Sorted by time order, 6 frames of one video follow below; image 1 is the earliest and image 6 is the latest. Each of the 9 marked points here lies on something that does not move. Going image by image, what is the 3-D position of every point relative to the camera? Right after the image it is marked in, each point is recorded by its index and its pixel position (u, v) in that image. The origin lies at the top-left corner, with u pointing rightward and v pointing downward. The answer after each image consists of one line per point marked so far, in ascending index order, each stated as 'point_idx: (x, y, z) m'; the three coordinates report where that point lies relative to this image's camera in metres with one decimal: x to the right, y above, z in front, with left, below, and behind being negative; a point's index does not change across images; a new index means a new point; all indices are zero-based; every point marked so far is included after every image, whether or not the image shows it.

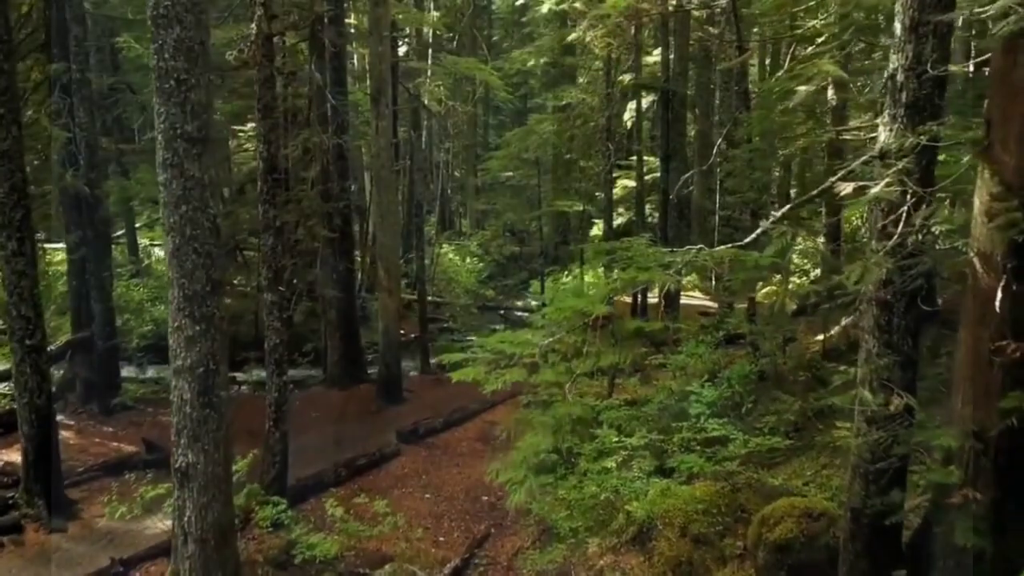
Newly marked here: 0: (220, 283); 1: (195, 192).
0: (-2.7, +0.1, +6.9) m
1: (-2.8, +0.9, +6.6) m
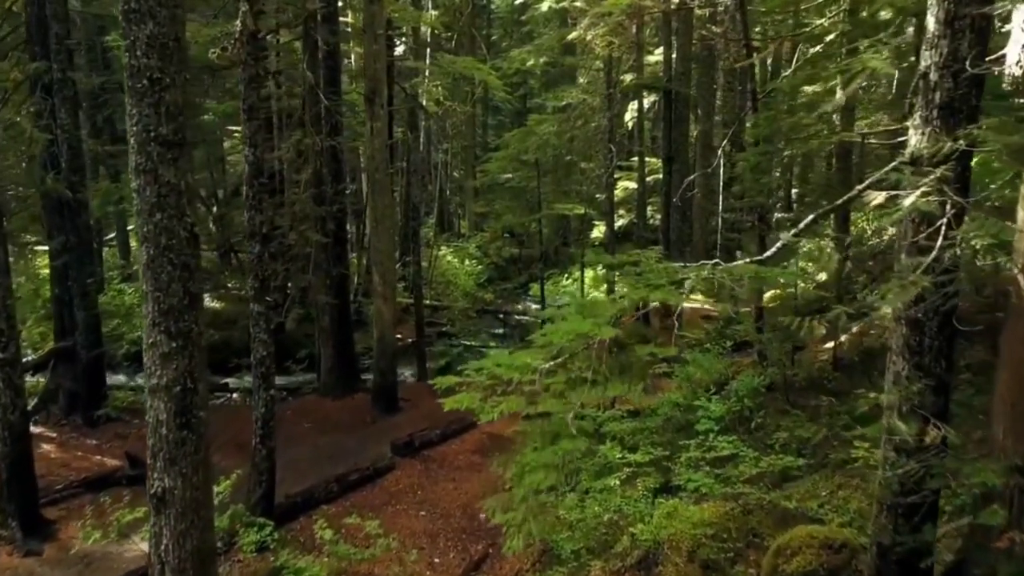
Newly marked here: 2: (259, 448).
0: (-2.7, -0.1, +6.5) m
1: (-2.8, +0.7, +6.2) m
2: (-3.1, -1.9, +9.0) m
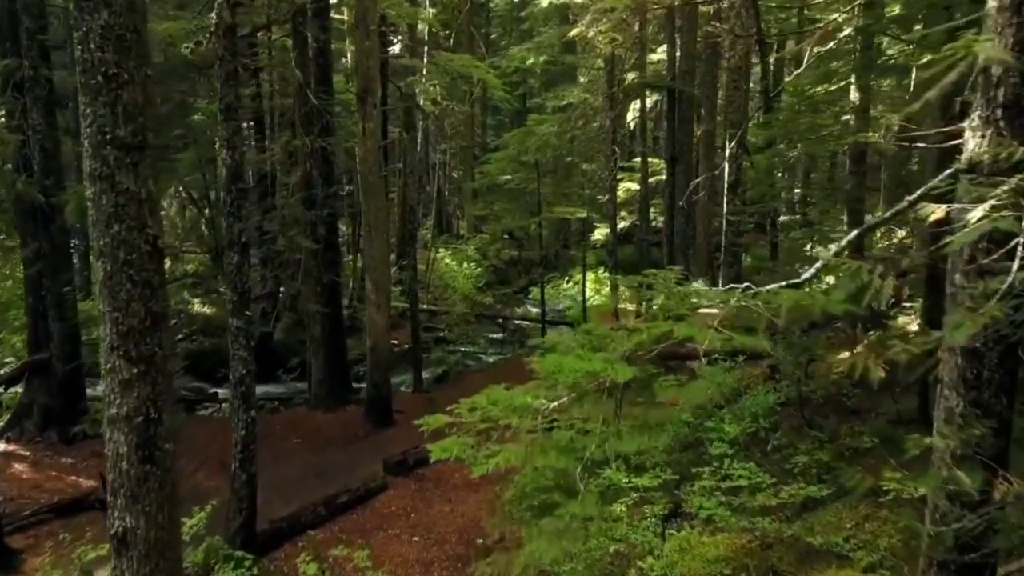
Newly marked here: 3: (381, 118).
0: (-2.8, -0.2, +5.9) m
1: (-2.9, +0.6, +5.6) m
2: (-3.1, -2.1, +8.4) m
3: (-2.7, +3.5, +15.2) m
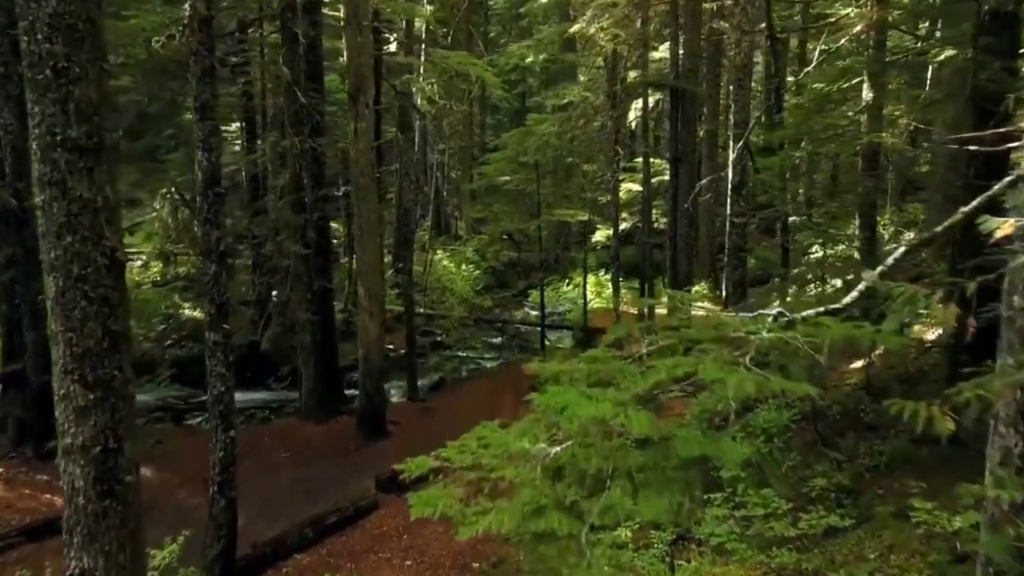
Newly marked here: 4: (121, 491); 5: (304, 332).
0: (-2.8, -0.3, +5.3) m
1: (-2.9, +0.5, +5.0) m
2: (-3.1, -2.2, +7.8) m
3: (-2.7, +3.4, +14.7) m
4: (-2.8, -1.5, +5.4) m
5: (-3.8, -0.8, +13.5) m
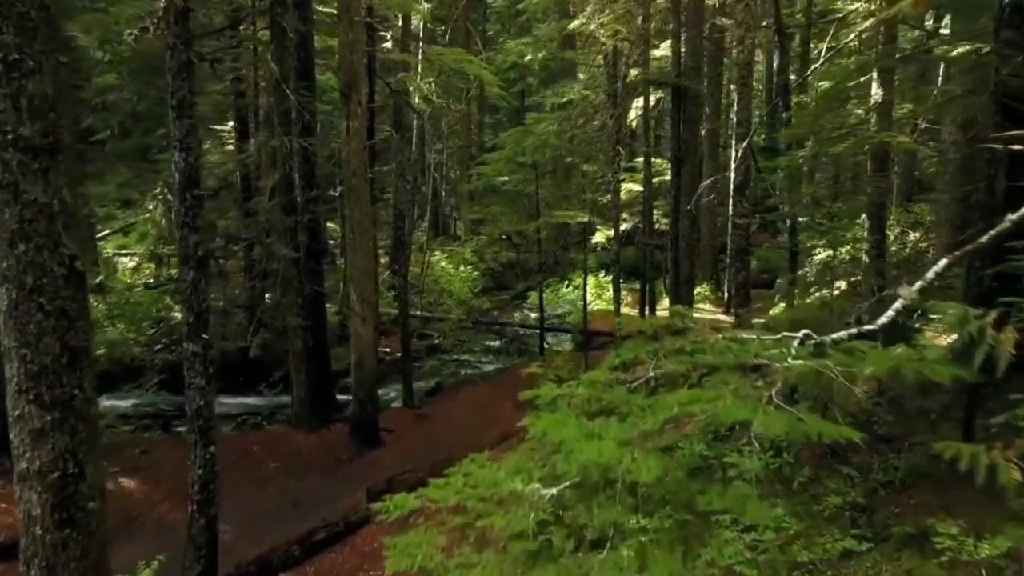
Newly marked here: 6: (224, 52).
0: (-2.8, -0.4, +4.9) m
1: (-2.9, +0.4, +4.6) m
2: (-3.2, -2.3, +7.4) m
3: (-2.7, +3.3, +14.3) m
4: (-2.9, -1.5, +5.0) m
5: (-3.8, -0.9, +13.0) m
6: (-5.2, +4.3, +13.4) m
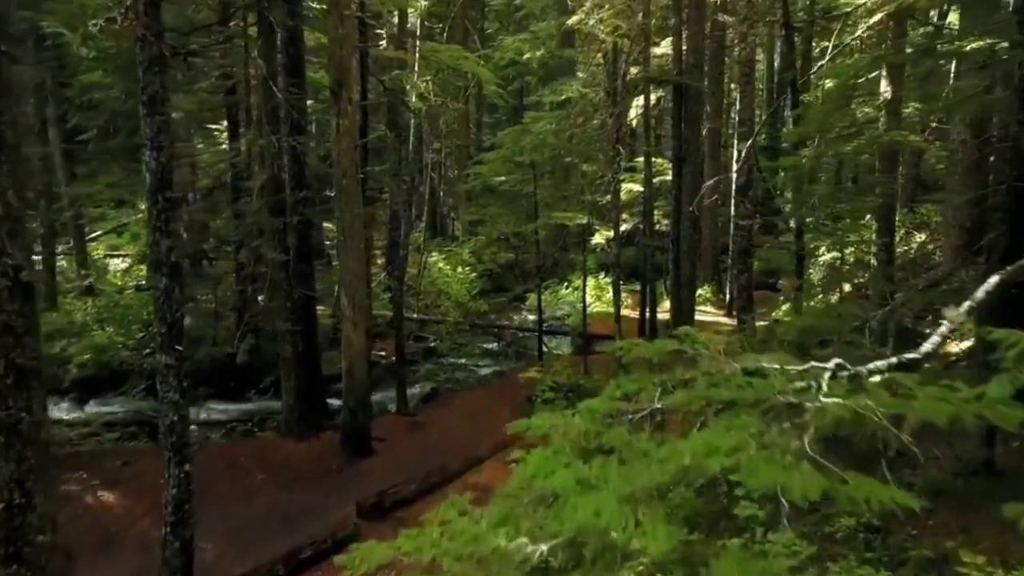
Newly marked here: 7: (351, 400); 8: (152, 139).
0: (-2.9, -0.5, +4.5) m
1: (-3.0, +0.3, +4.2) m
2: (-3.2, -2.3, +7.0) m
3: (-2.8, +3.2, +13.8) m
4: (-2.9, -1.6, +4.5) m
5: (-3.9, -0.9, +12.6) m
6: (-5.3, +4.2, +13.0) m
7: (-2.6, -1.8, +12.1) m
8: (-3.2, +1.3, +6.6) m
